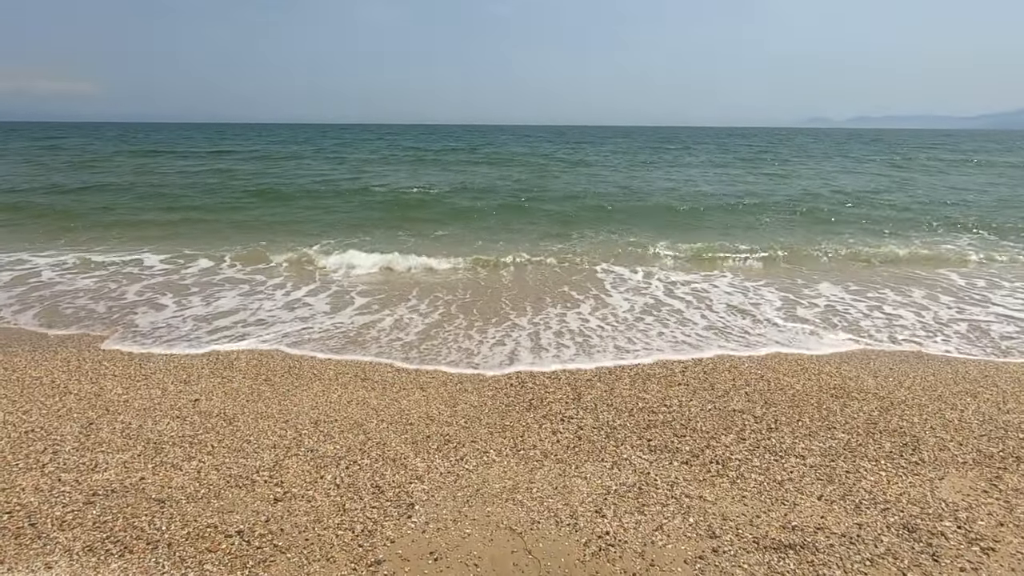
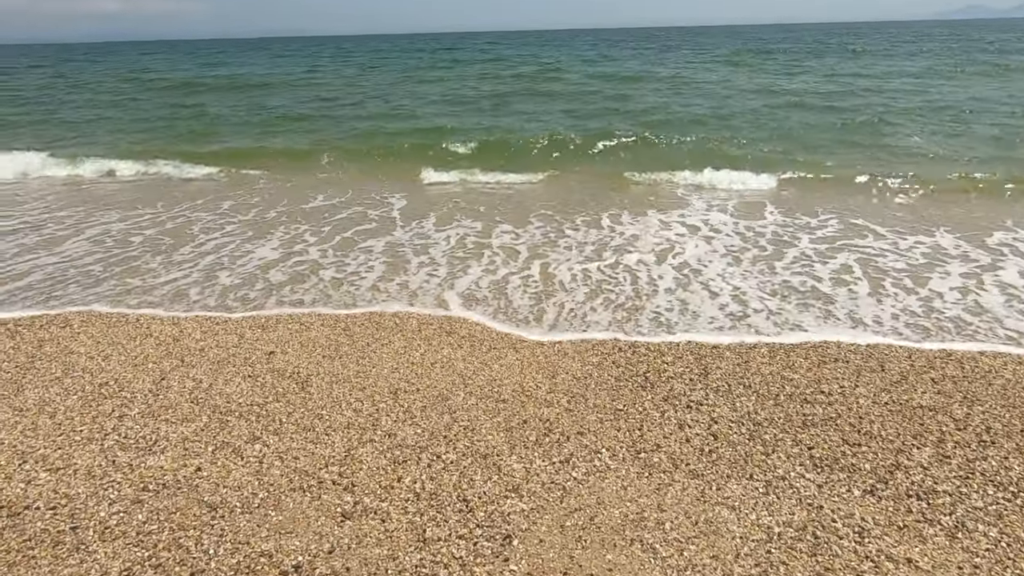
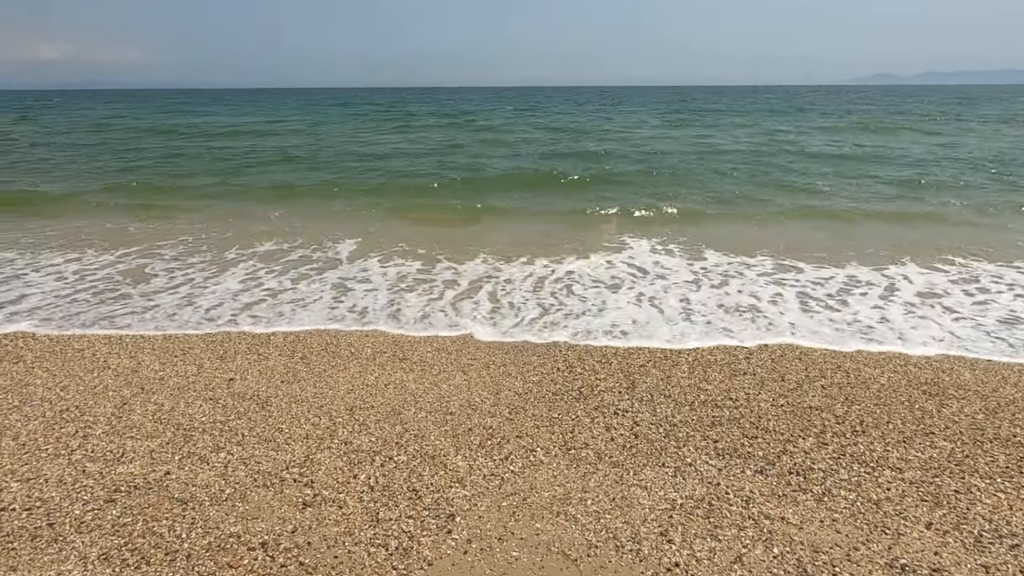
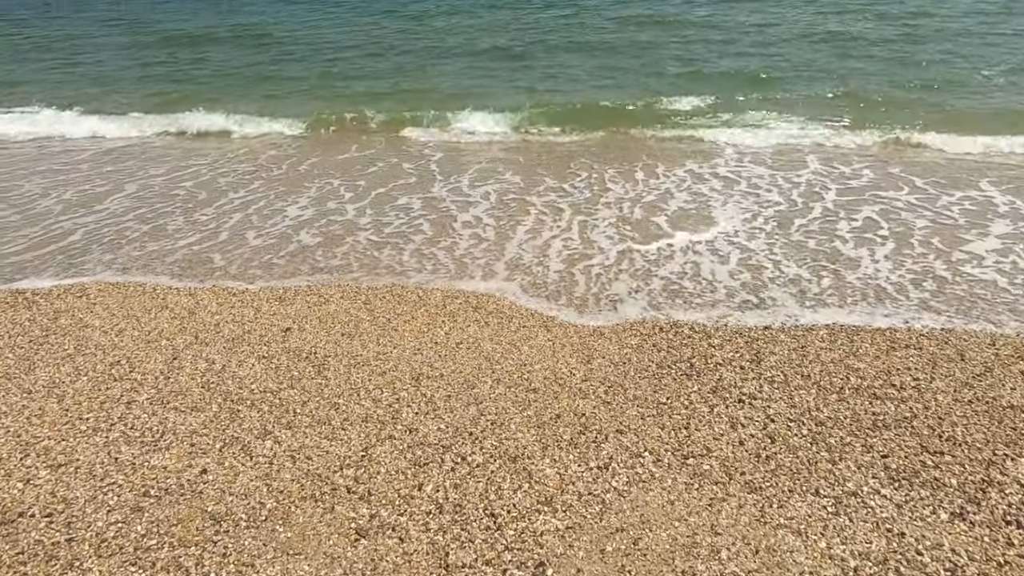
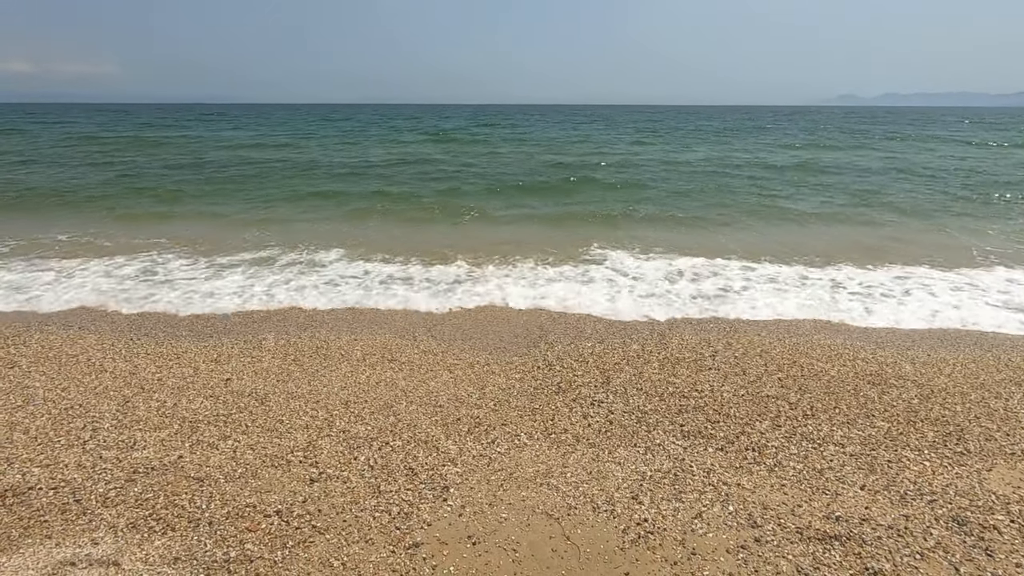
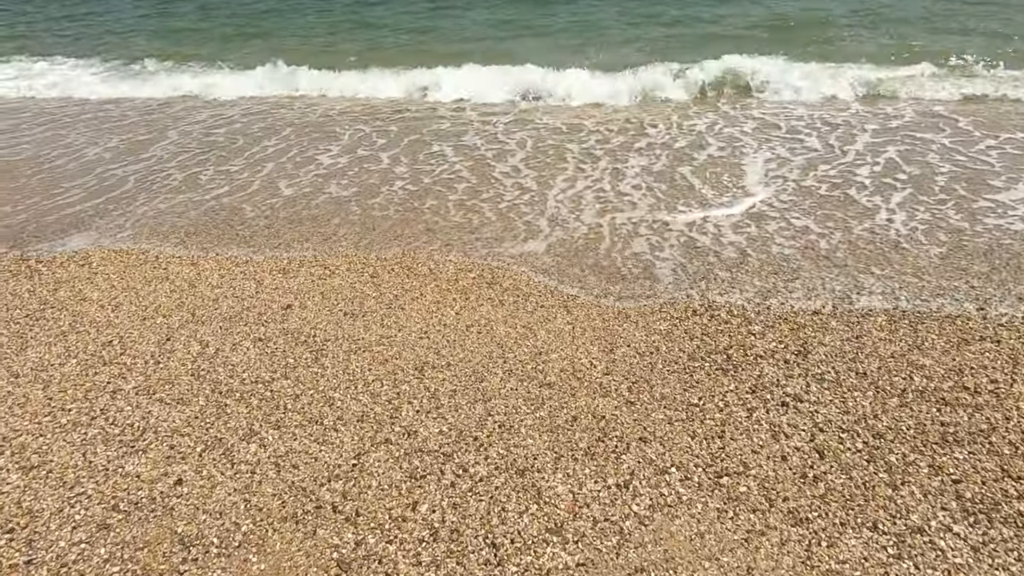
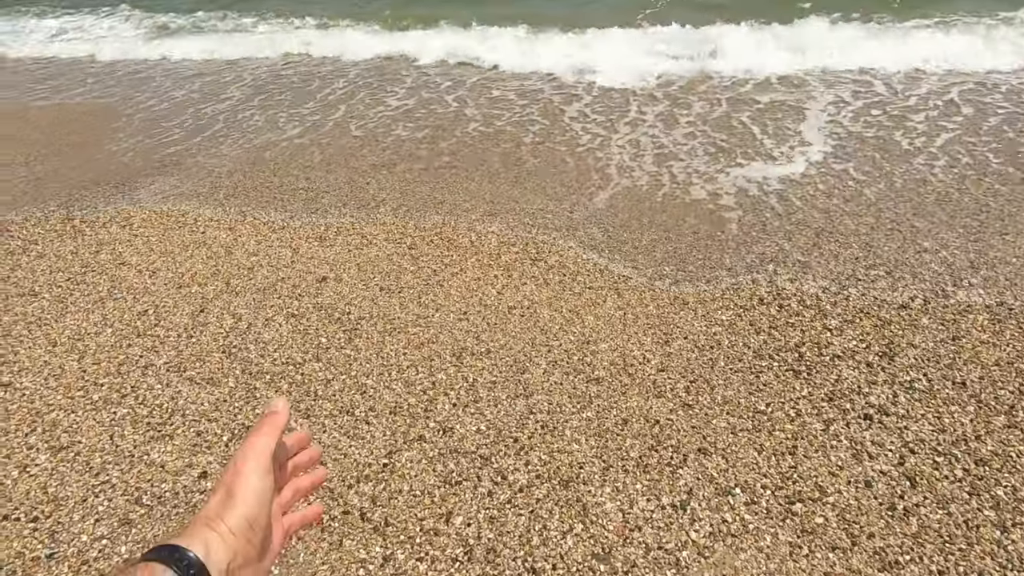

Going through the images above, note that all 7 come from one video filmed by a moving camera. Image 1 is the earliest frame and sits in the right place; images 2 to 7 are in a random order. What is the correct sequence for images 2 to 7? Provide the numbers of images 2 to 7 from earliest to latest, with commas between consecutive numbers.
5, 3, 2, 4, 6, 7
